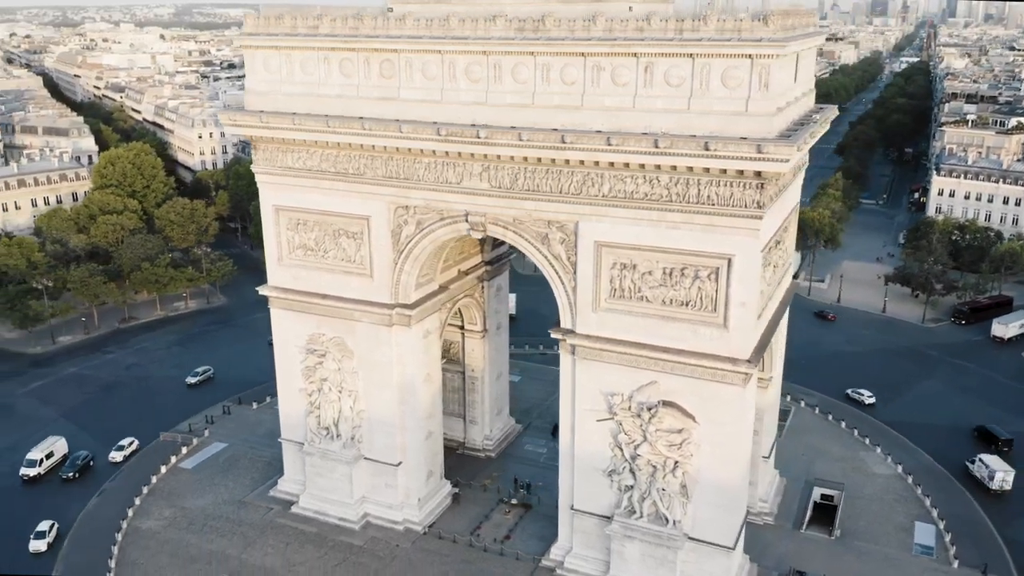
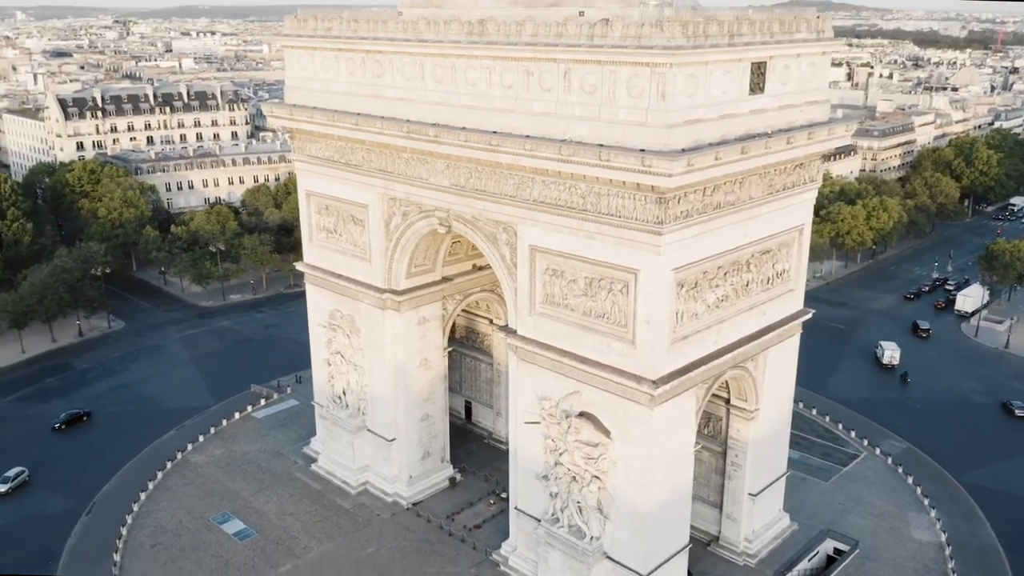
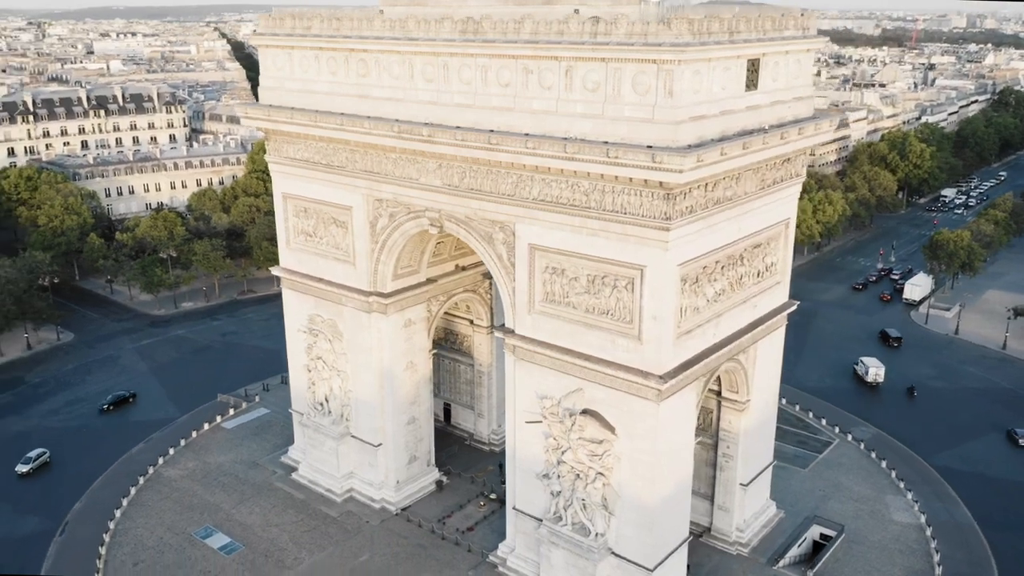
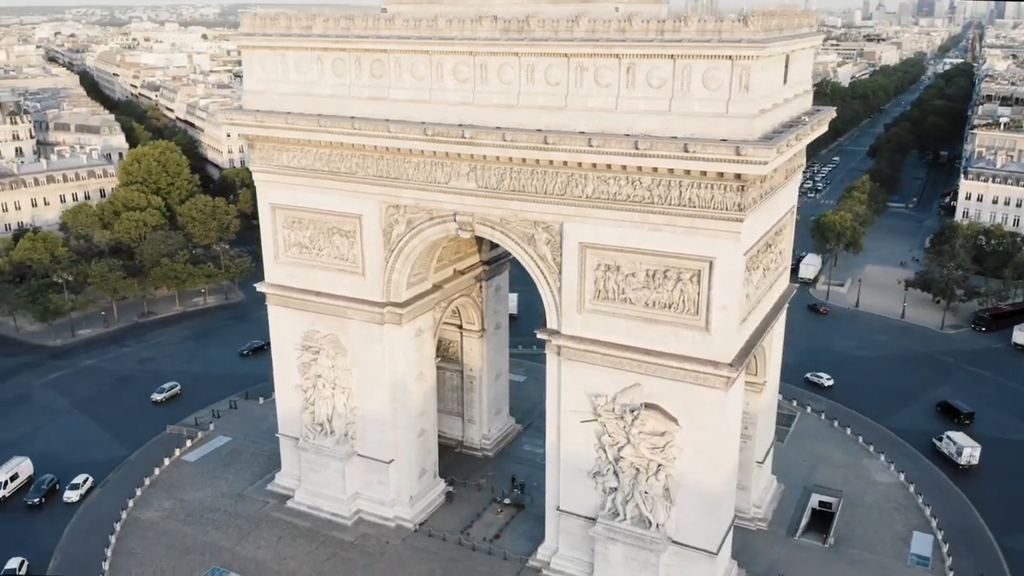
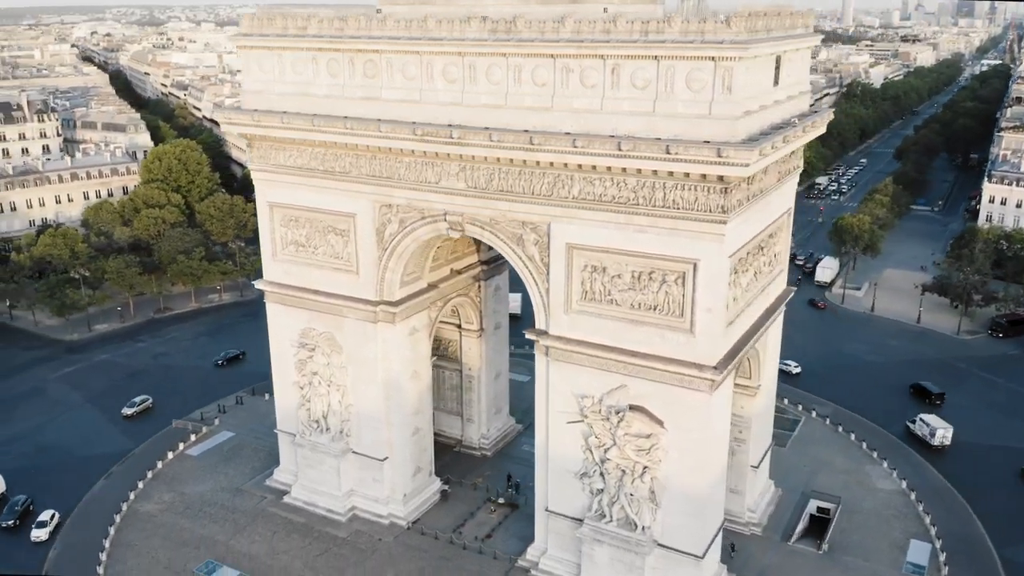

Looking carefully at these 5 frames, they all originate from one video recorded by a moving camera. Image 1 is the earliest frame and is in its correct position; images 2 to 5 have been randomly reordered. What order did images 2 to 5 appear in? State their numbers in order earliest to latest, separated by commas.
4, 5, 3, 2
